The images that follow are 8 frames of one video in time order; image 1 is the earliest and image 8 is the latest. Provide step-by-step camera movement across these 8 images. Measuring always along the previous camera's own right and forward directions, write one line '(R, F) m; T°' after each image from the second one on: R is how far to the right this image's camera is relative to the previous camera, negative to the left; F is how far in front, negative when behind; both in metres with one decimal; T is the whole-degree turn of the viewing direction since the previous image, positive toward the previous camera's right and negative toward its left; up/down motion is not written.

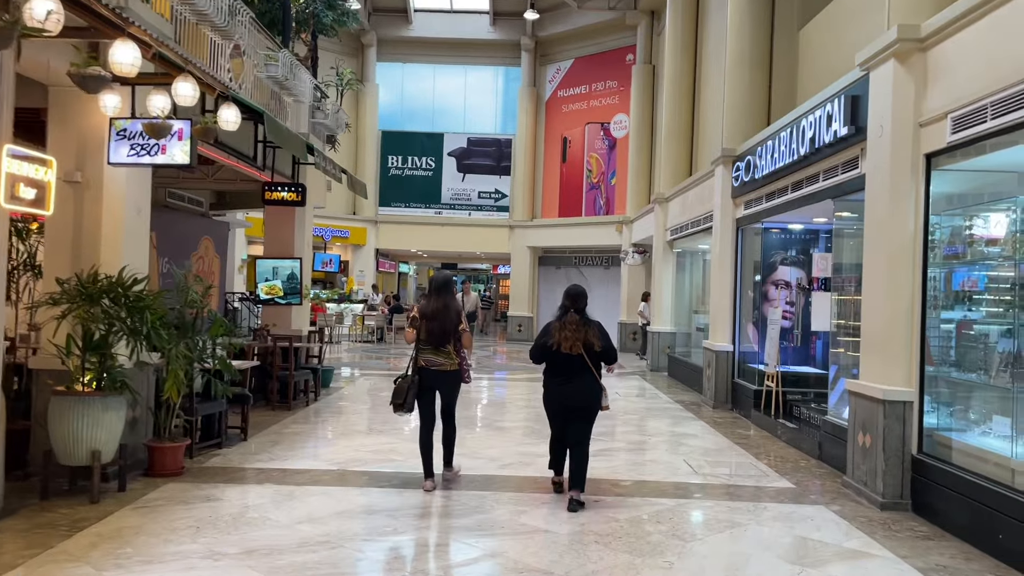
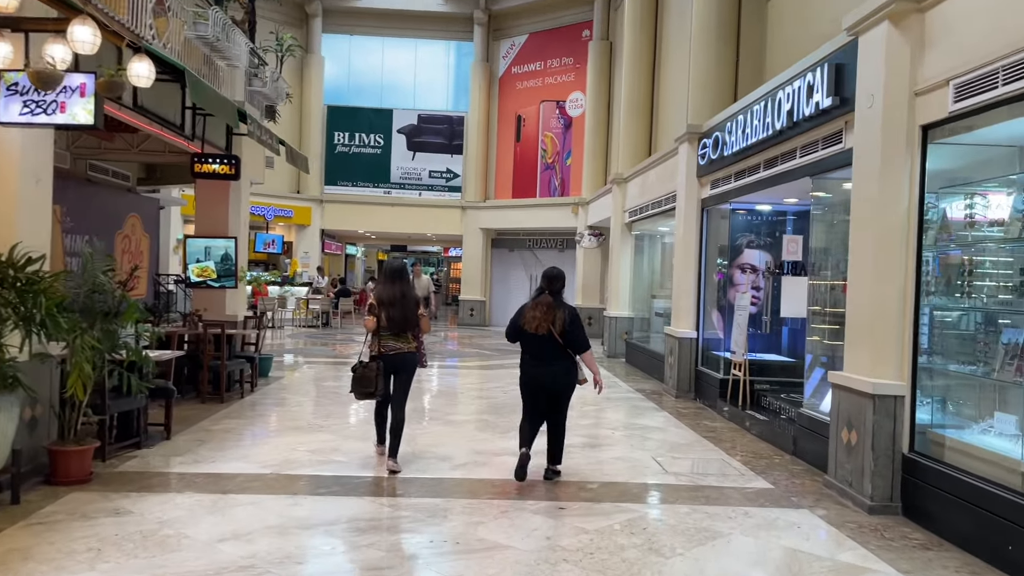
(0.0, +0.6) m; +3°
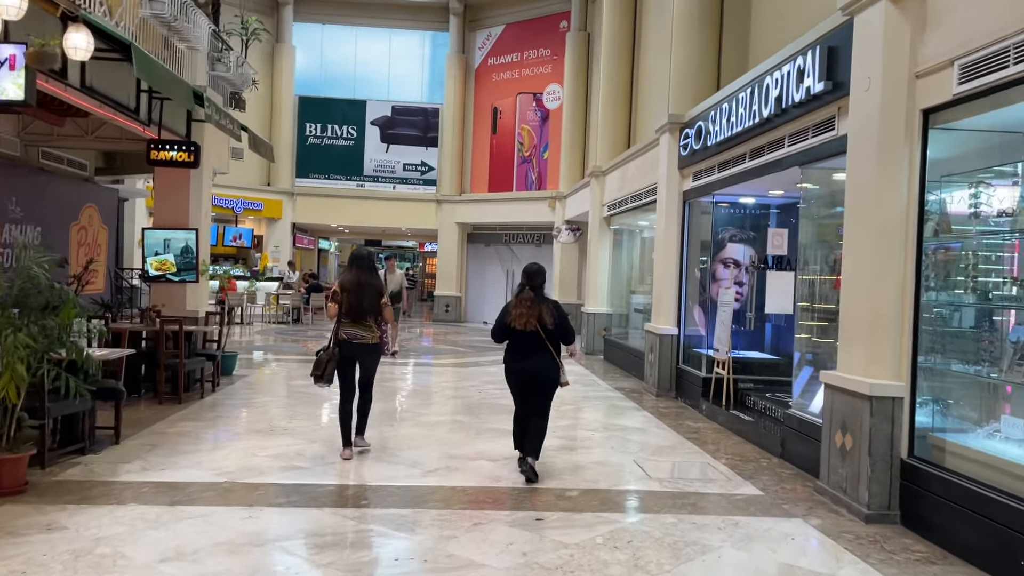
(0.0, +0.3) m; +2°
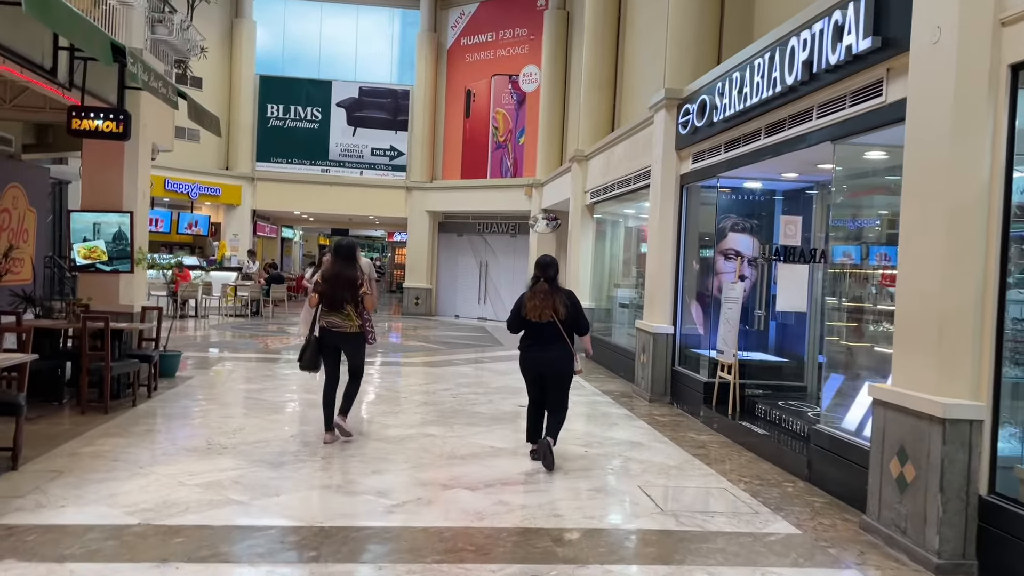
(-0.1, +0.9) m; +2°
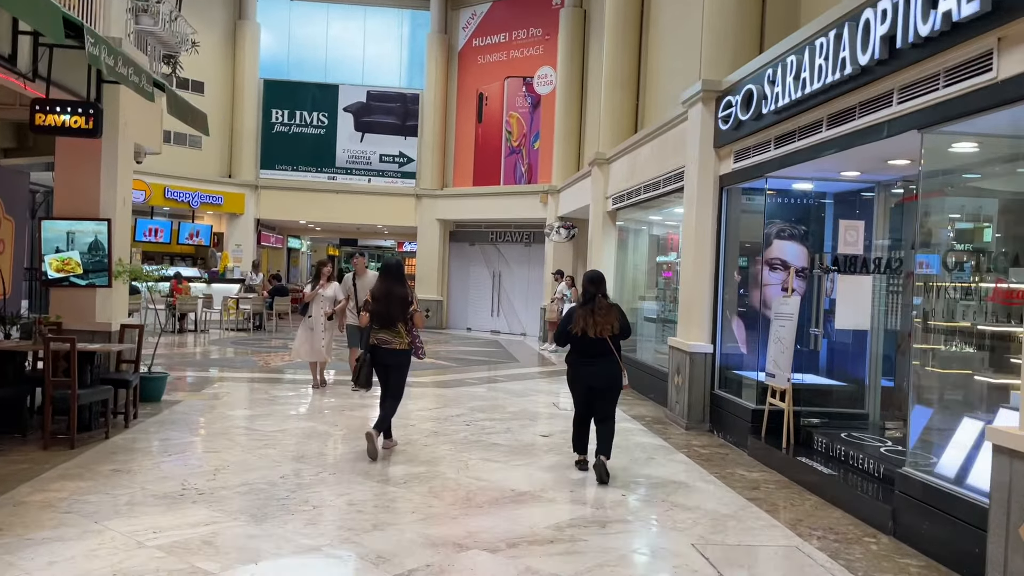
(-0.1, +0.8) m; -1°
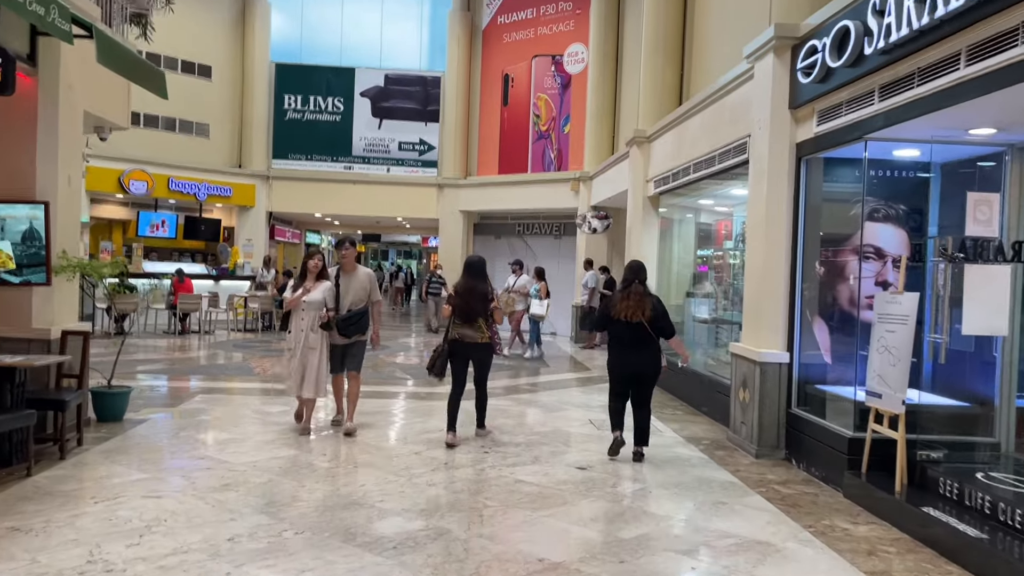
(0.0, +1.3) m; -2°
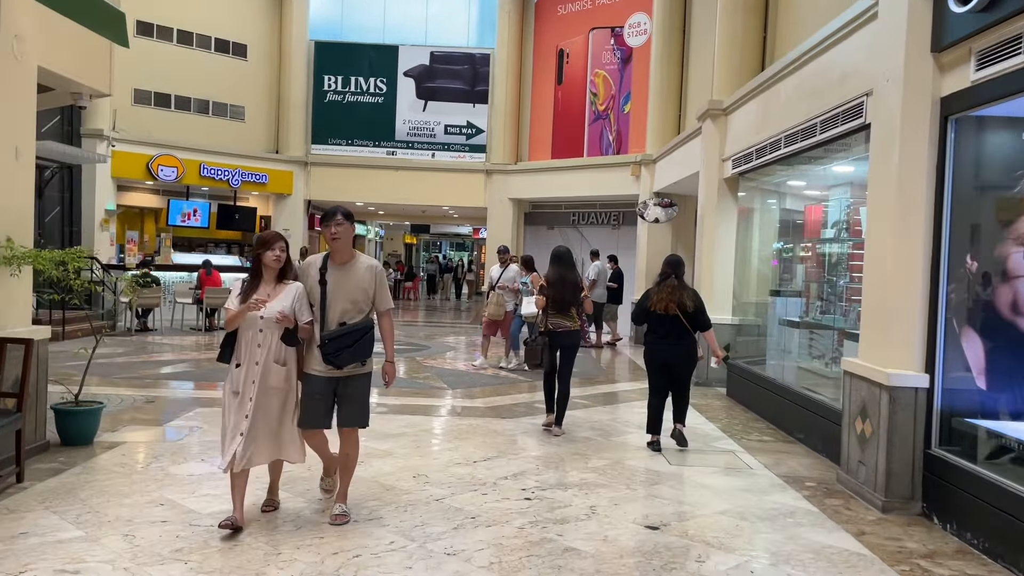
(0.0, +1.3) m; -4°
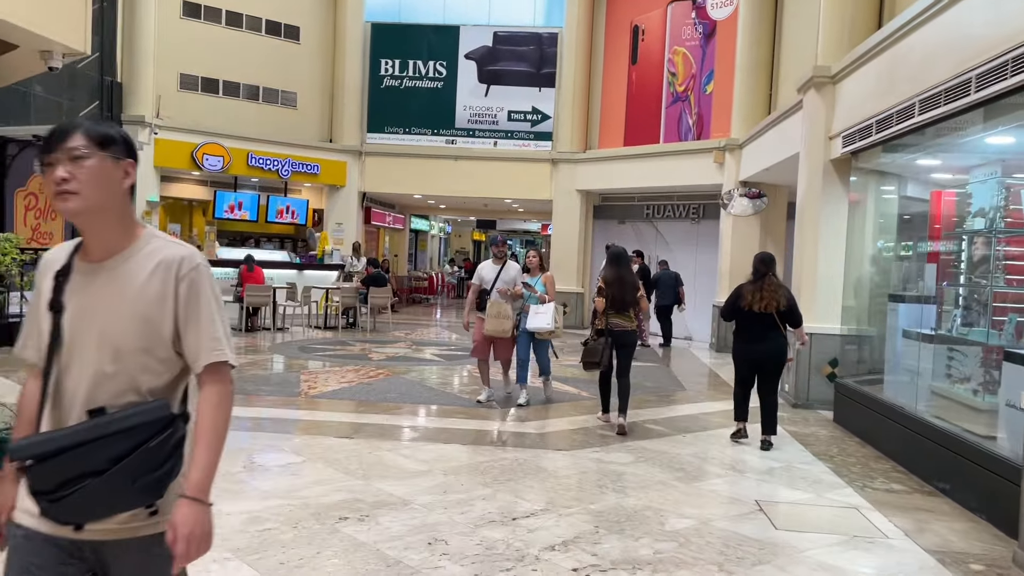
(+0.1, +1.2) m; -5°
